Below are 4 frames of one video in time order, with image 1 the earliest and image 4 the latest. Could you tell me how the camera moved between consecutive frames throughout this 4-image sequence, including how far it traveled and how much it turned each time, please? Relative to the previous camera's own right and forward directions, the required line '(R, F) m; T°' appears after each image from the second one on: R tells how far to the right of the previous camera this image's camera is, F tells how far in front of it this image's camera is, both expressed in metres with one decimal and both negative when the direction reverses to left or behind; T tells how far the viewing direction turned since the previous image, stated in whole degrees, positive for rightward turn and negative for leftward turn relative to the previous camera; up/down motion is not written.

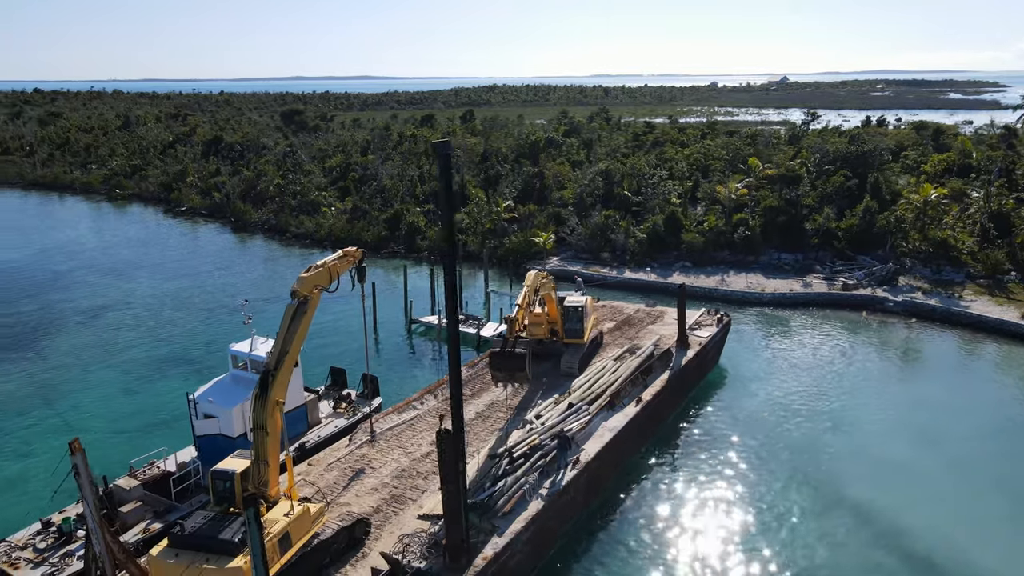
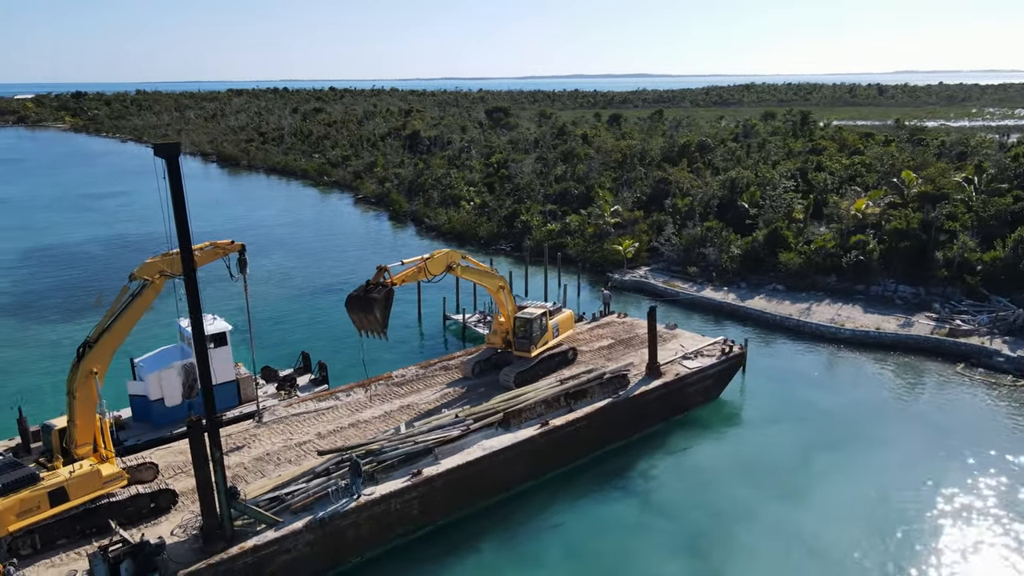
(+8.1, +1.9) m; -19°
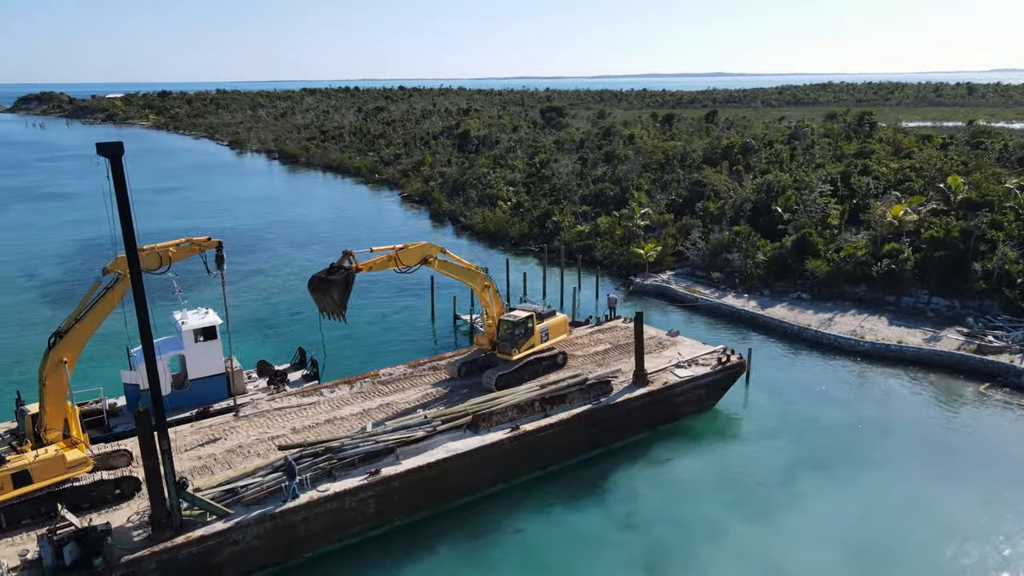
(+2.2, +0.2) m; -5°
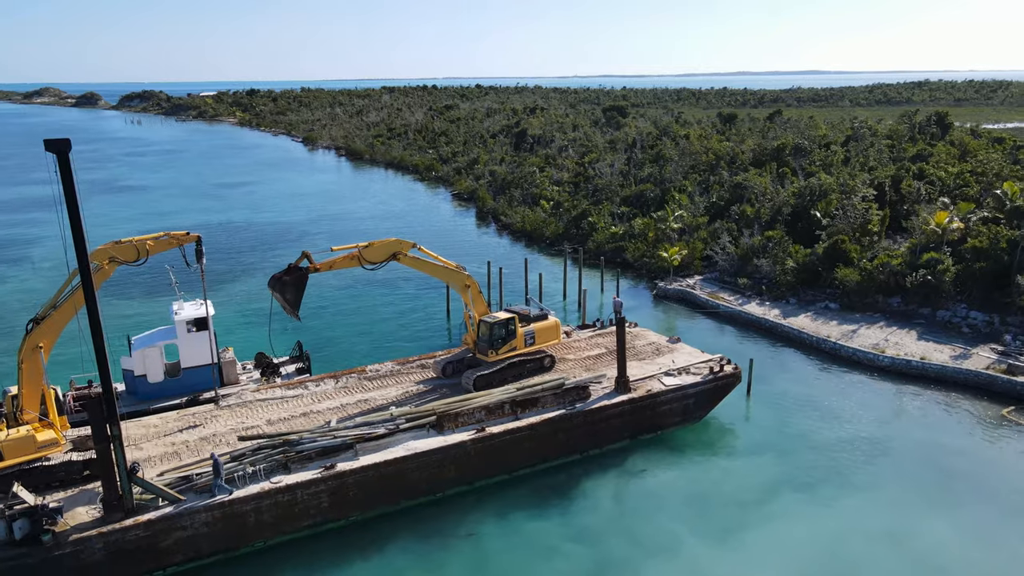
(+2.5, +0.3) m; -6°
